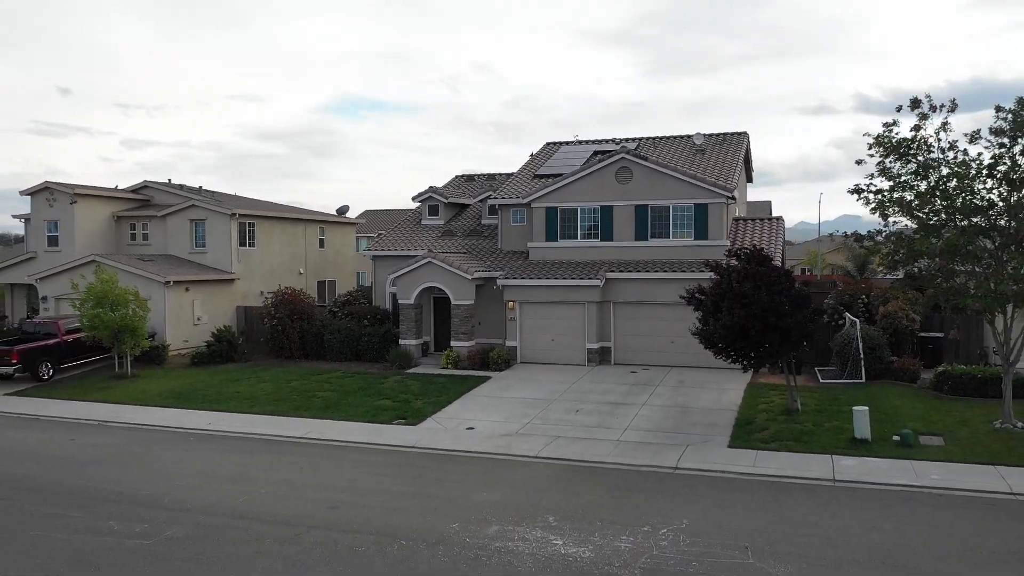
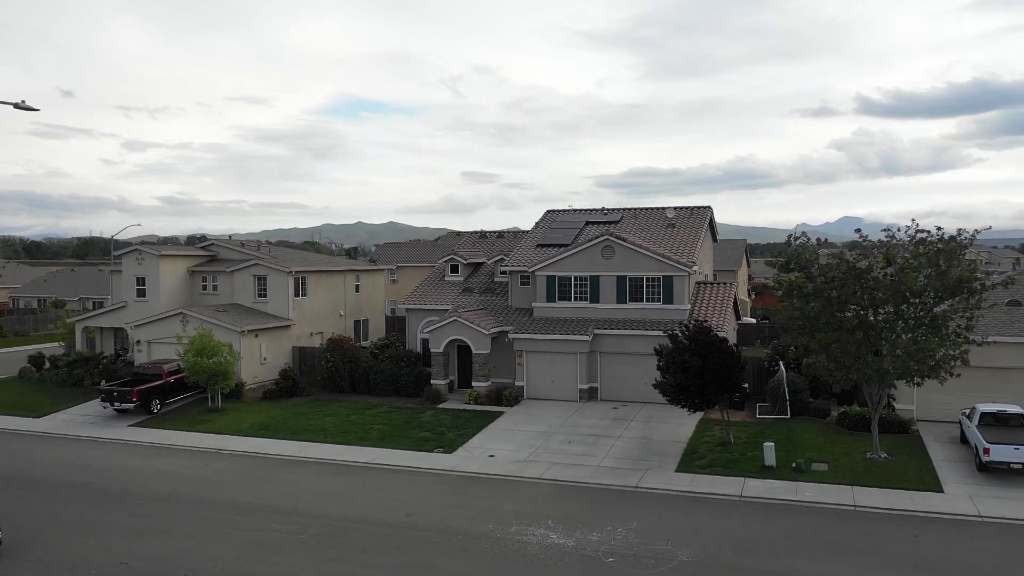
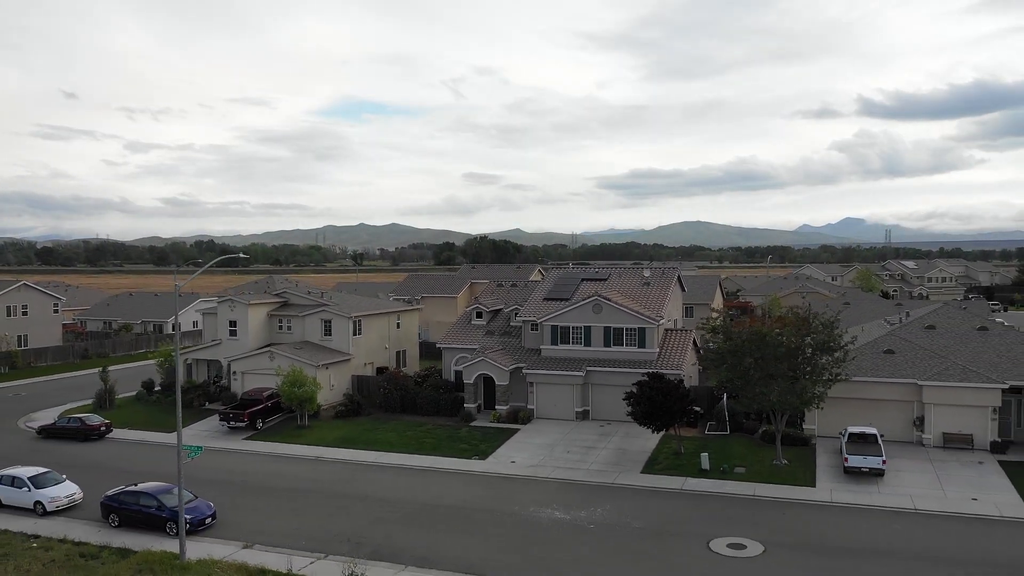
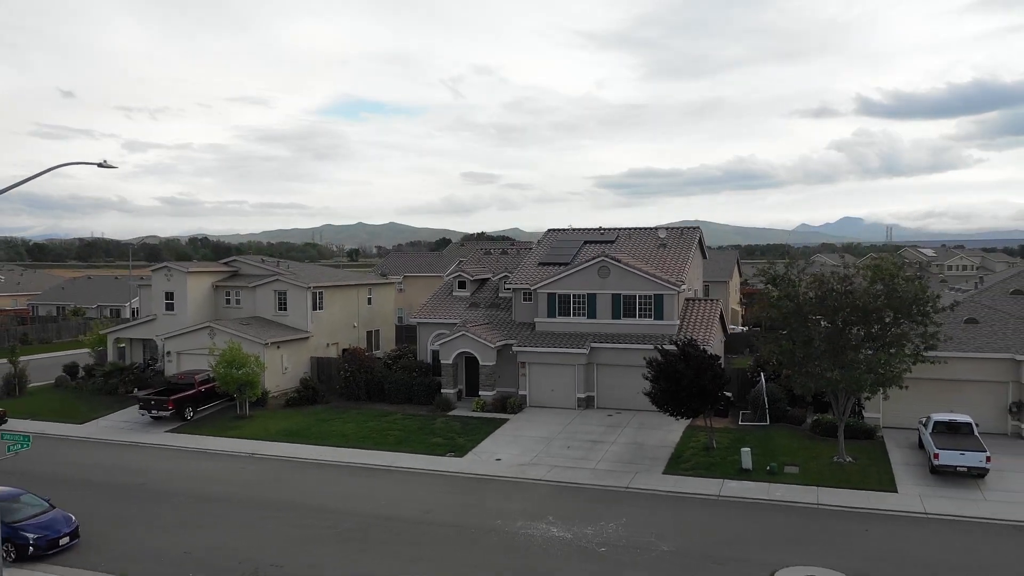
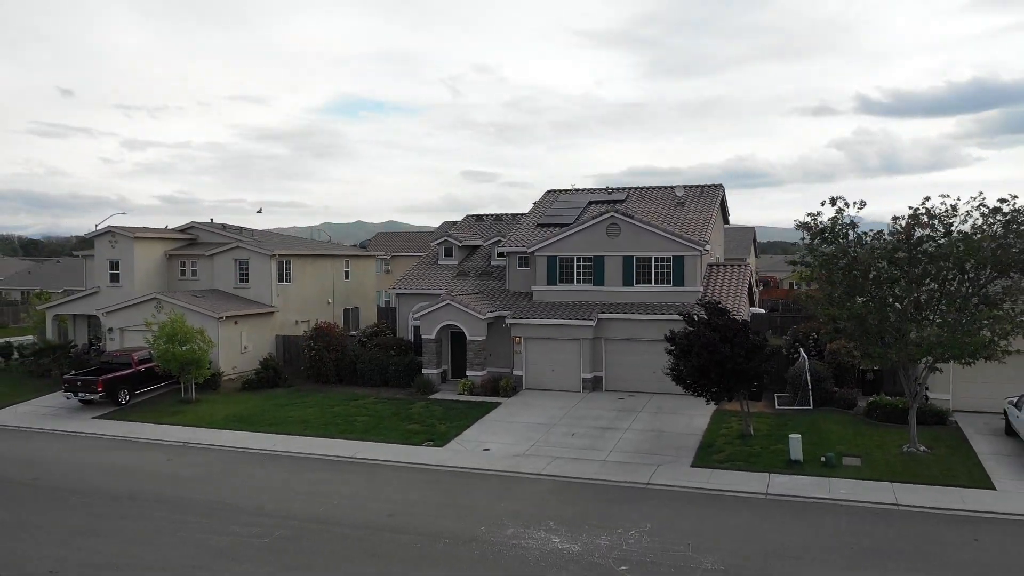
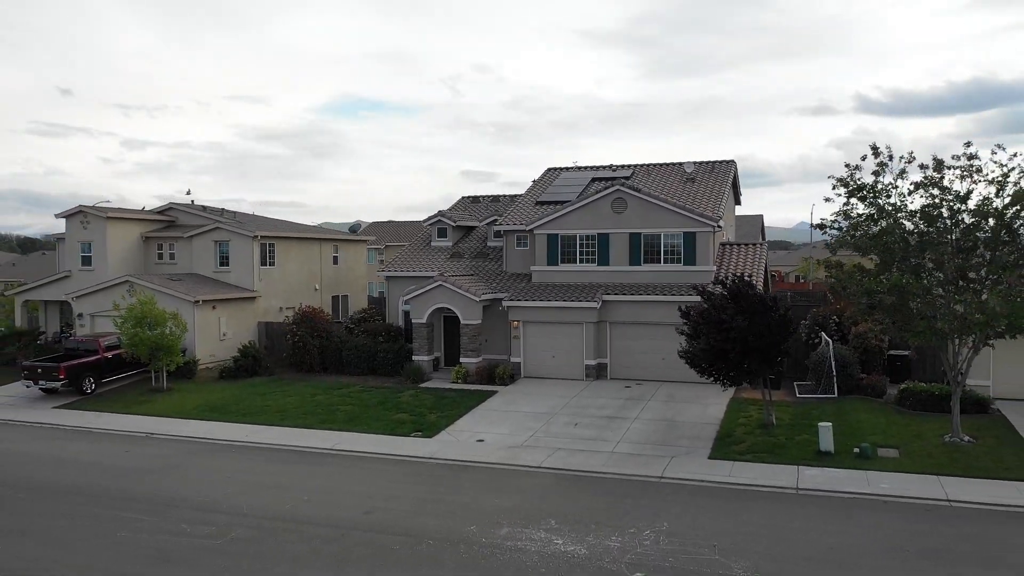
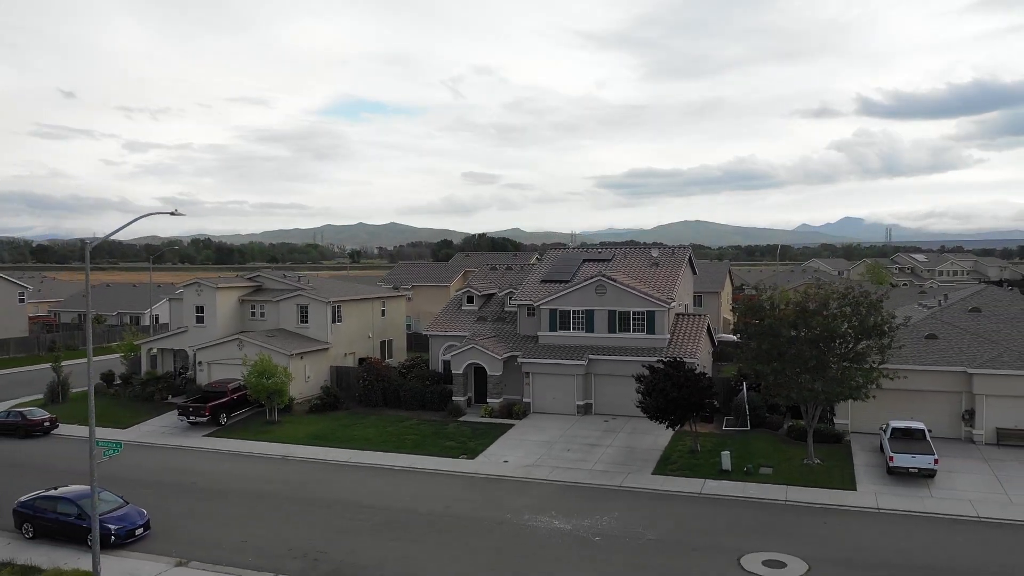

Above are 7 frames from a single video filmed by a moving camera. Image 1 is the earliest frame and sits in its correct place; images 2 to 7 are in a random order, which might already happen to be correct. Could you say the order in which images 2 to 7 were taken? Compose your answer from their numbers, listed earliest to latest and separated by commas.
6, 5, 2, 4, 7, 3
